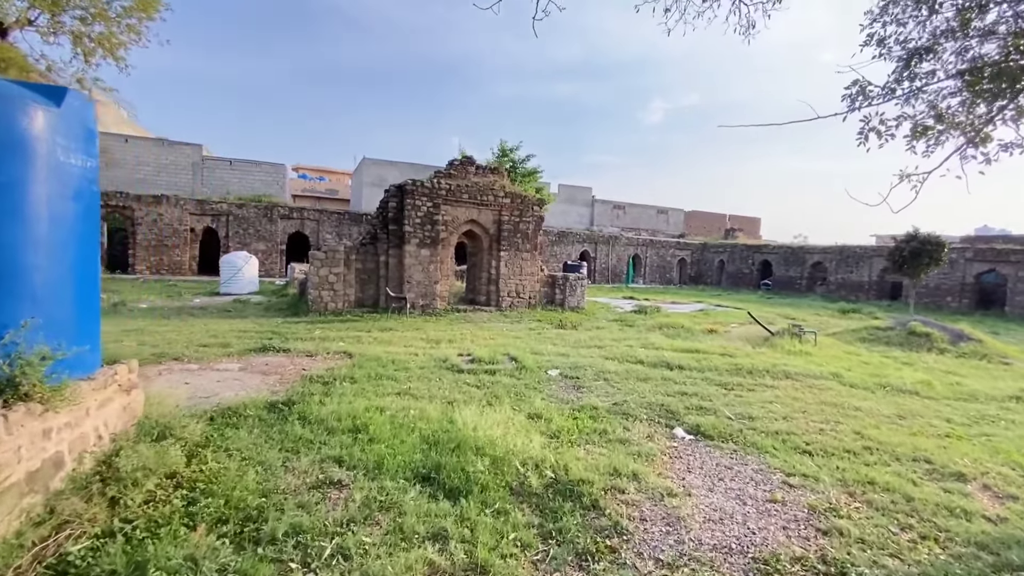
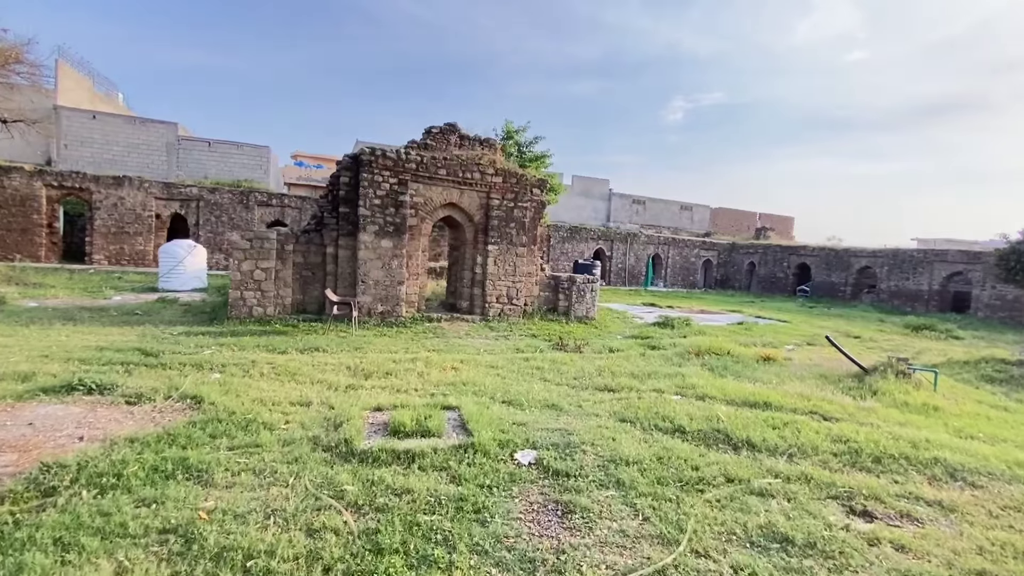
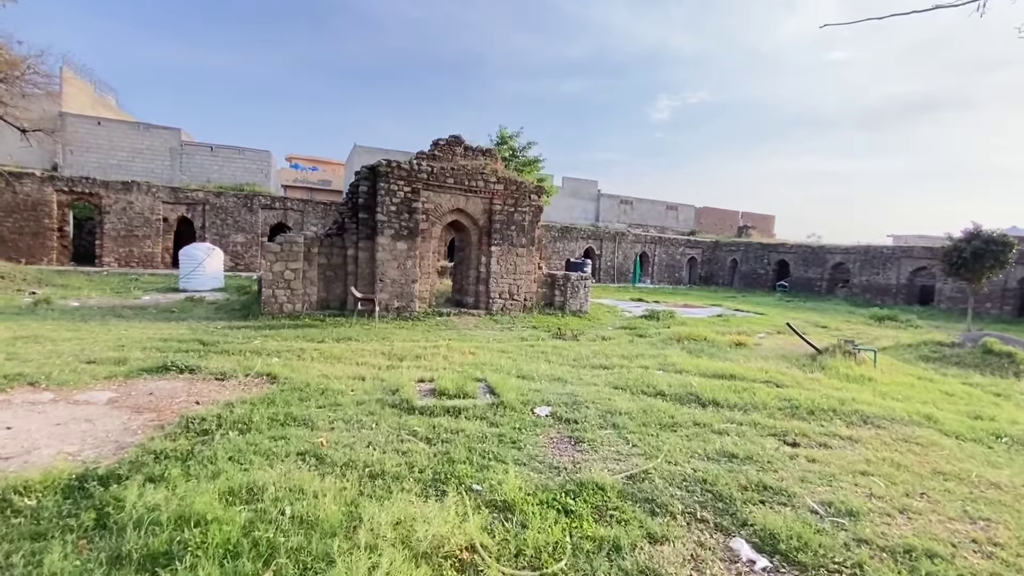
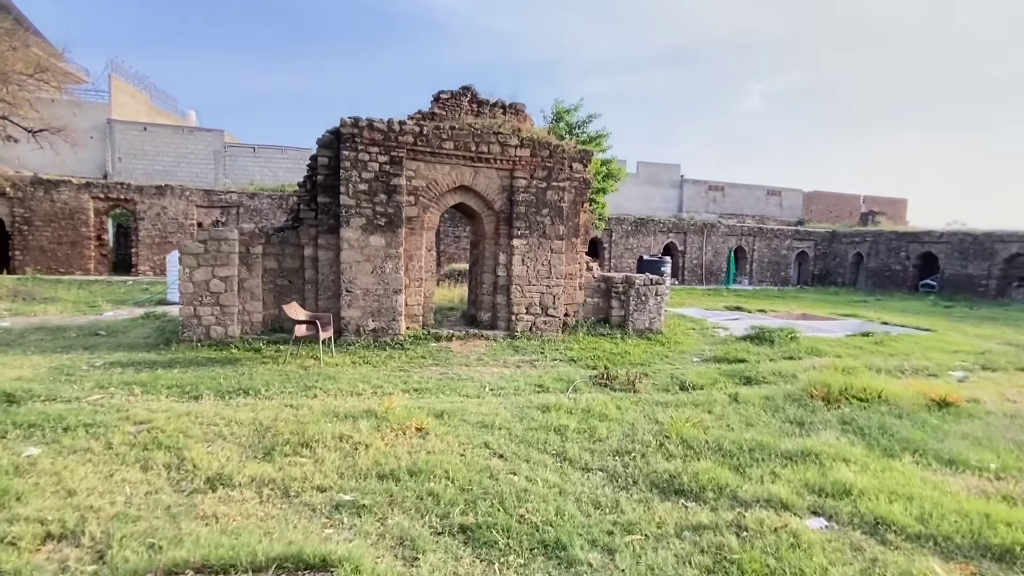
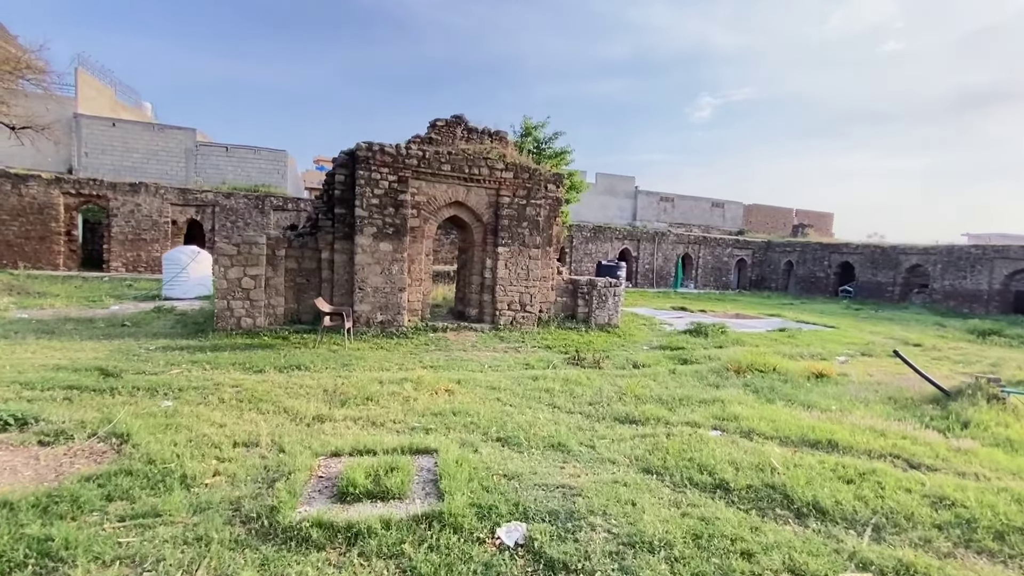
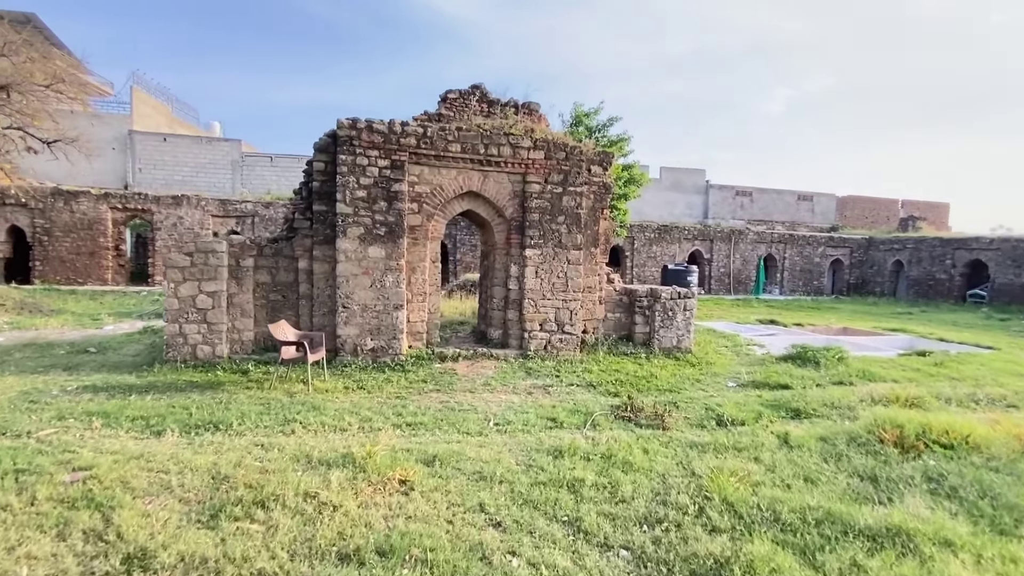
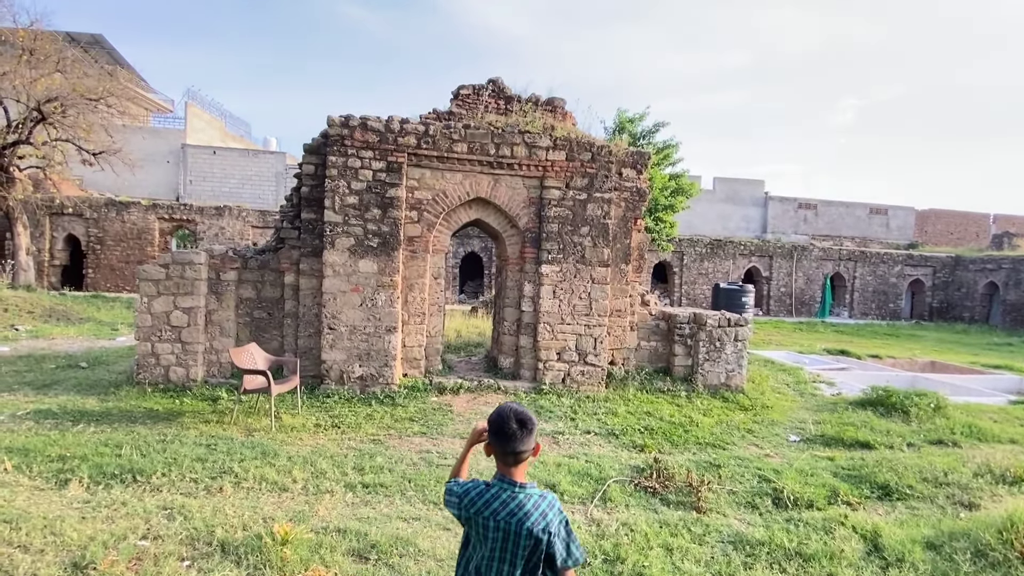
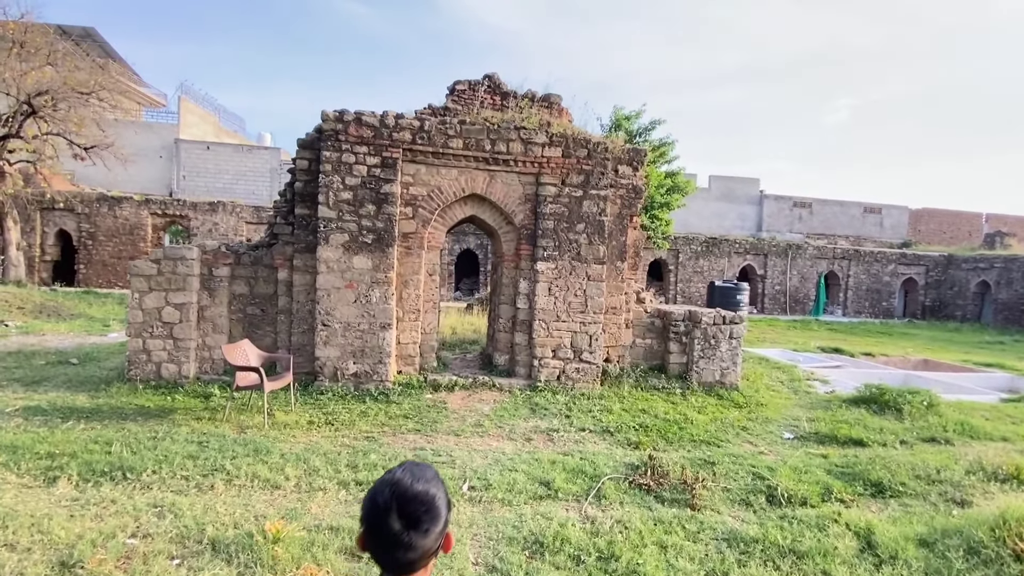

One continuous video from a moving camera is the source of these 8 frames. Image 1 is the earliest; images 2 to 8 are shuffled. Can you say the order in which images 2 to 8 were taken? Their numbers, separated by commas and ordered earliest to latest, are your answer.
3, 2, 5, 4, 6, 8, 7
